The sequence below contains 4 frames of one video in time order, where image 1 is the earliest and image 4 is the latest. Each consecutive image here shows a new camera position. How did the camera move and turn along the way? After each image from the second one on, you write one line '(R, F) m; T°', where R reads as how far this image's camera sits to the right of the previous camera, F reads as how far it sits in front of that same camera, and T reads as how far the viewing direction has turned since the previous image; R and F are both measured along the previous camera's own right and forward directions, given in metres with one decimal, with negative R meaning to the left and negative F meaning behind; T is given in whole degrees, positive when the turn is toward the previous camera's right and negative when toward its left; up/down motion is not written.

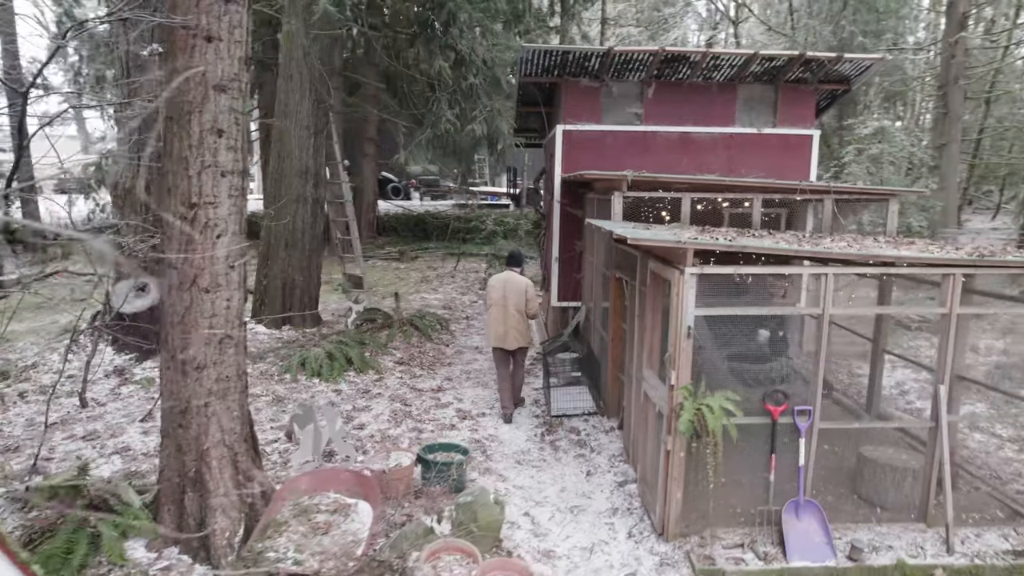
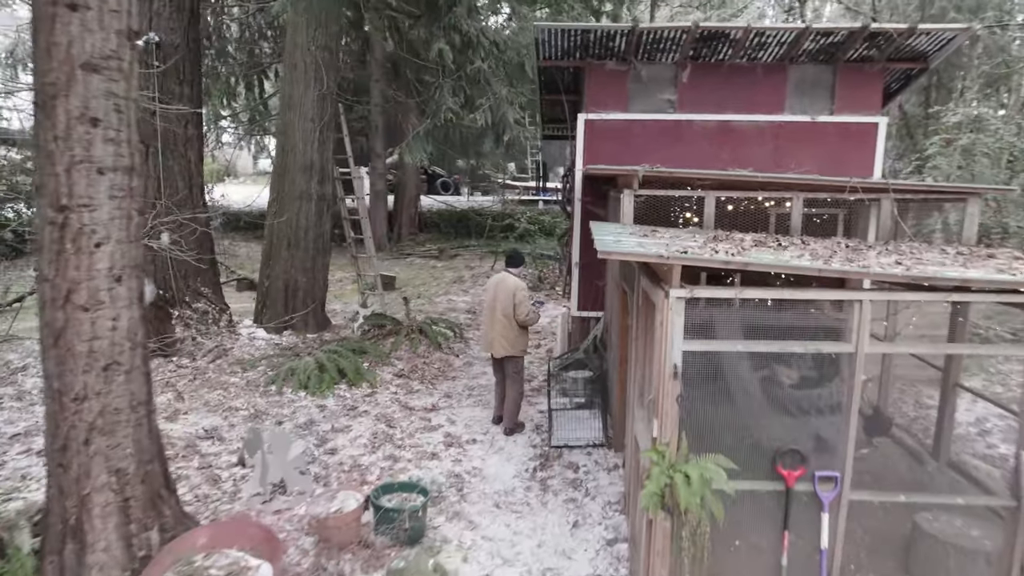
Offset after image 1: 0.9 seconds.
(+0.6, +0.8) m; -6°
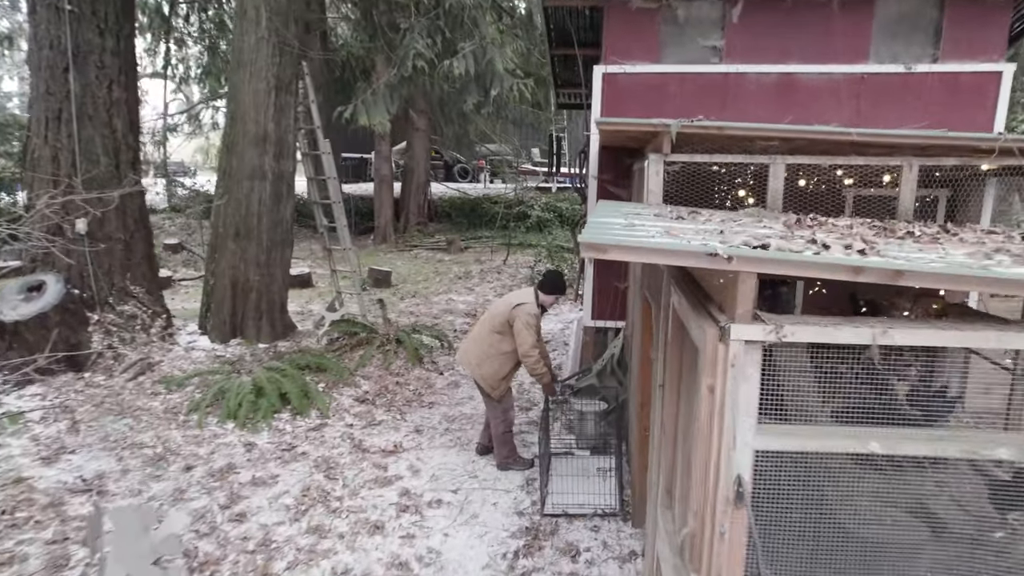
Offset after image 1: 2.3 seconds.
(+0.3, +1.6) m; -3°
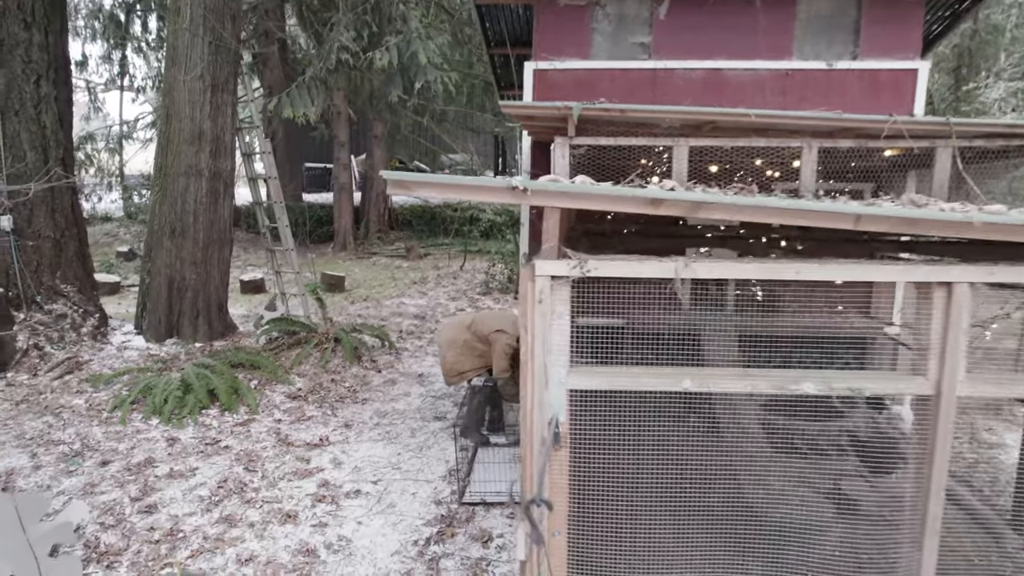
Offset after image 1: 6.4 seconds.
(+0.4, 0.0) m; +2°
